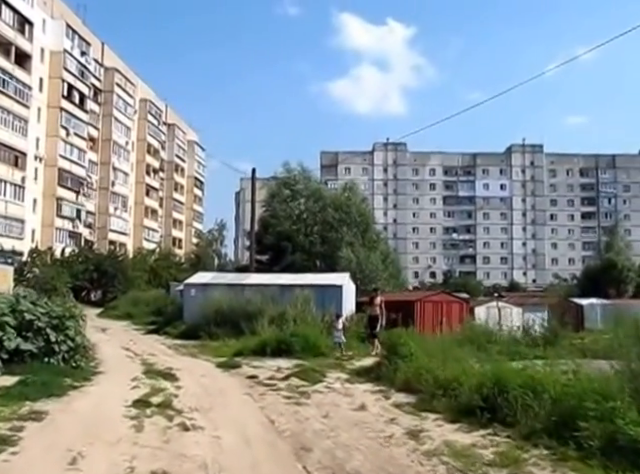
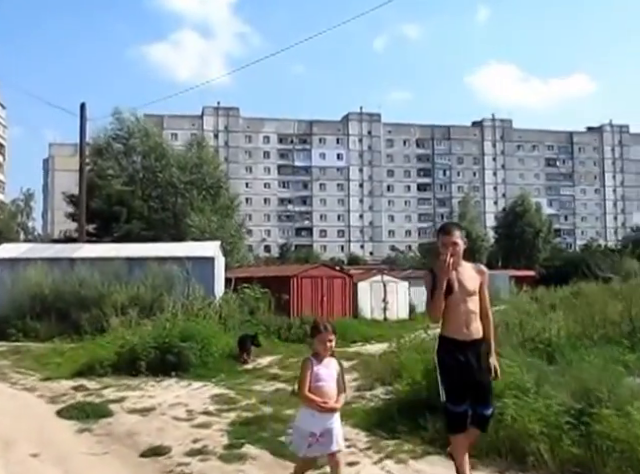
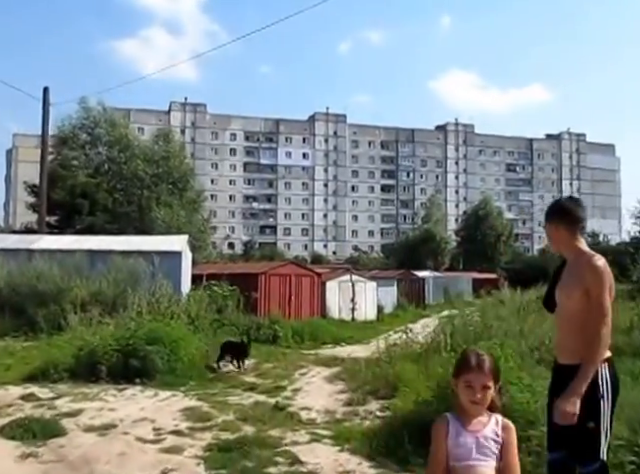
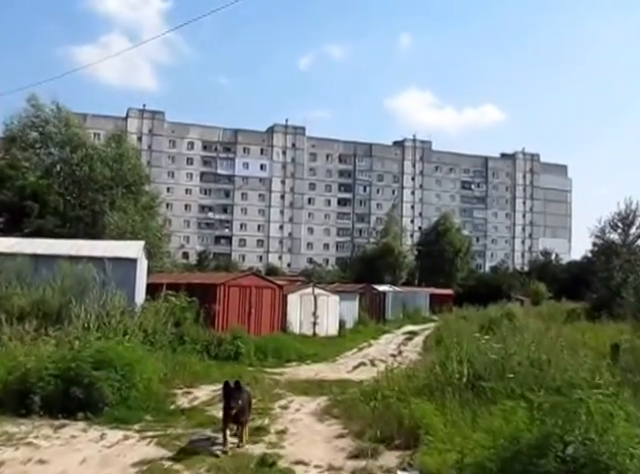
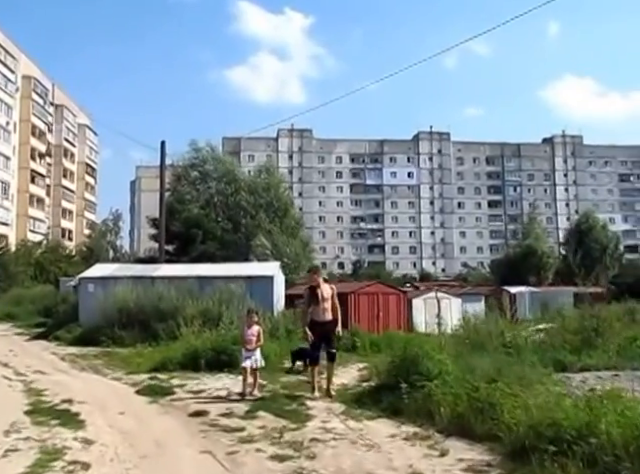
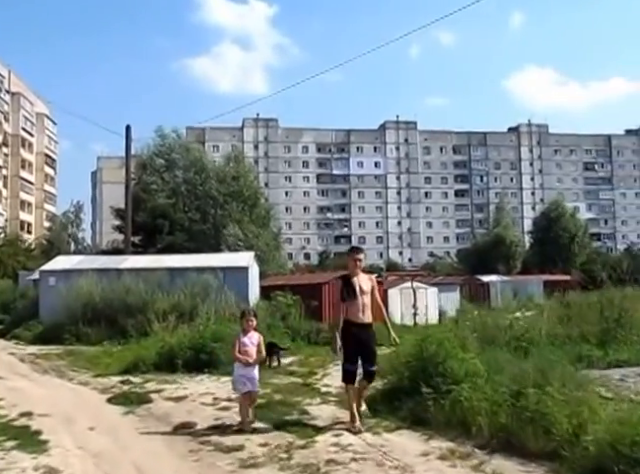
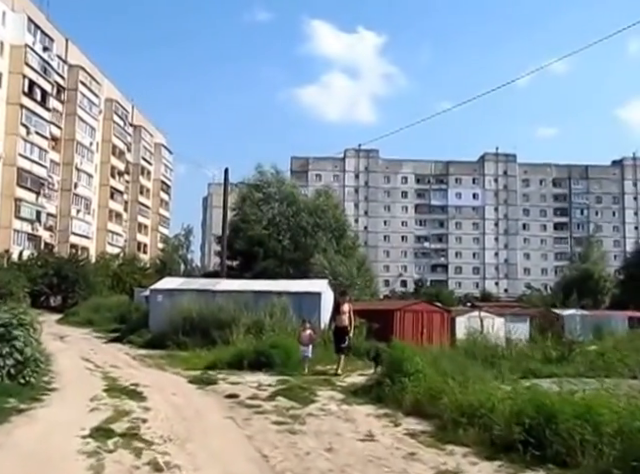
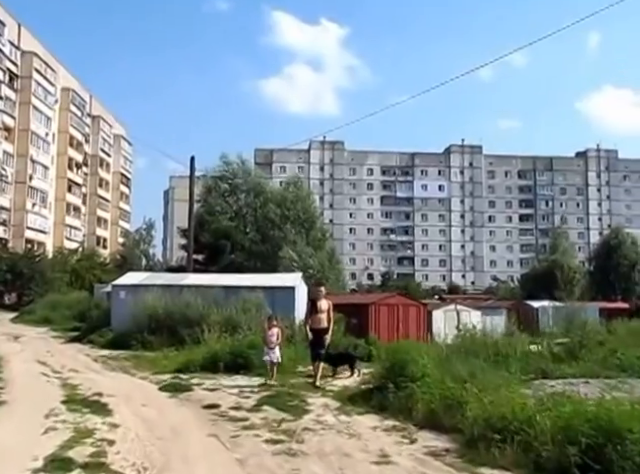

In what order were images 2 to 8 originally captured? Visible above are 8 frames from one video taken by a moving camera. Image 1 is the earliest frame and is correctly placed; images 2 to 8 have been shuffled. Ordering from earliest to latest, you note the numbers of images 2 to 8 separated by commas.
7, 8, 5, 6, 2, 3, 4
